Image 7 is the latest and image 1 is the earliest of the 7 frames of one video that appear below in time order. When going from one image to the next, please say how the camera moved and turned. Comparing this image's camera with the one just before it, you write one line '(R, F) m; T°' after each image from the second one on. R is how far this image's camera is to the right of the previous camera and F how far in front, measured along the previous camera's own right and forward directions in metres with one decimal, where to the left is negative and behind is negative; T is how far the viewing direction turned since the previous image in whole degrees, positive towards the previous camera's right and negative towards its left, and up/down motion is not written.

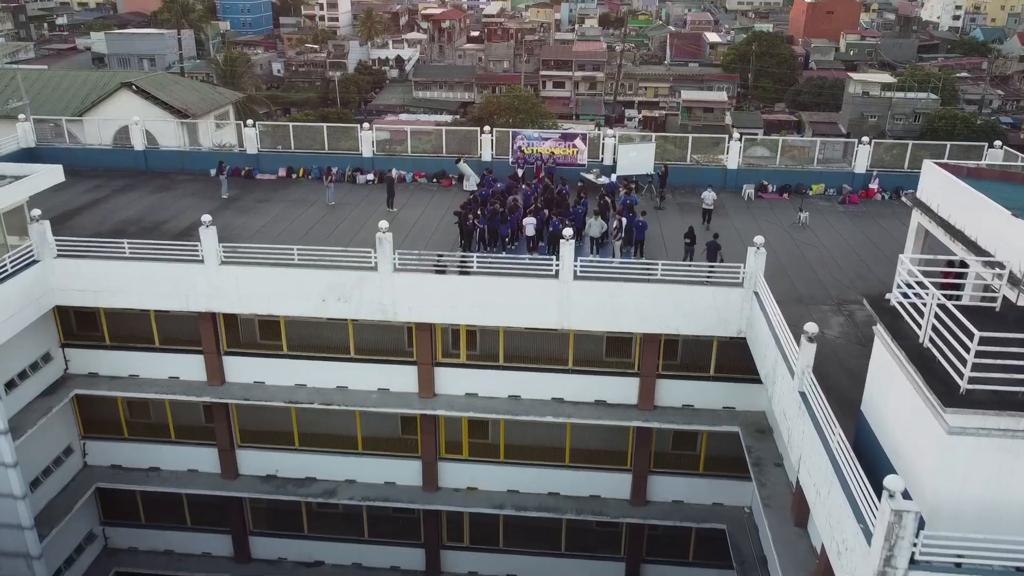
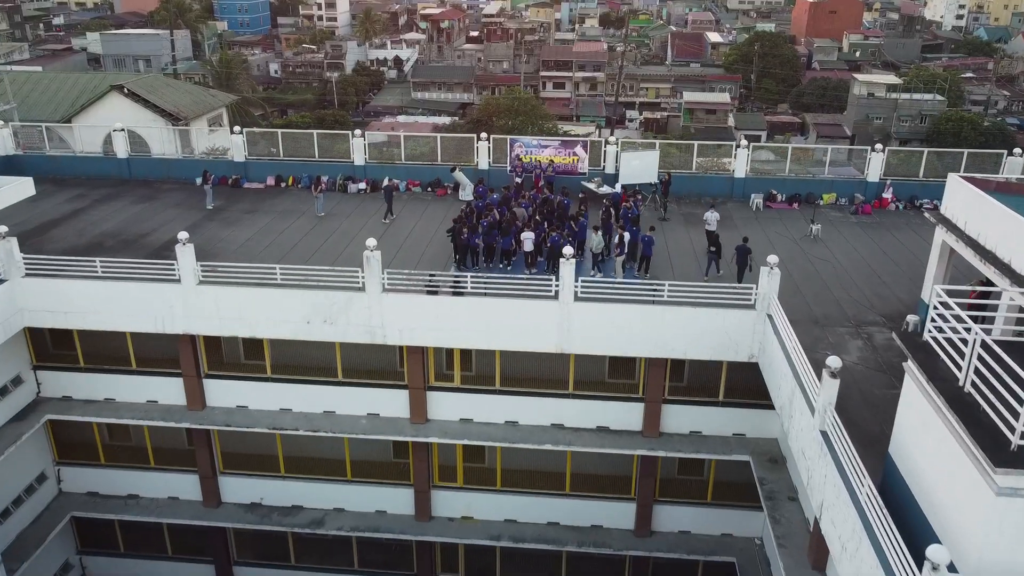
(+0.1, +0.9) m; 0°
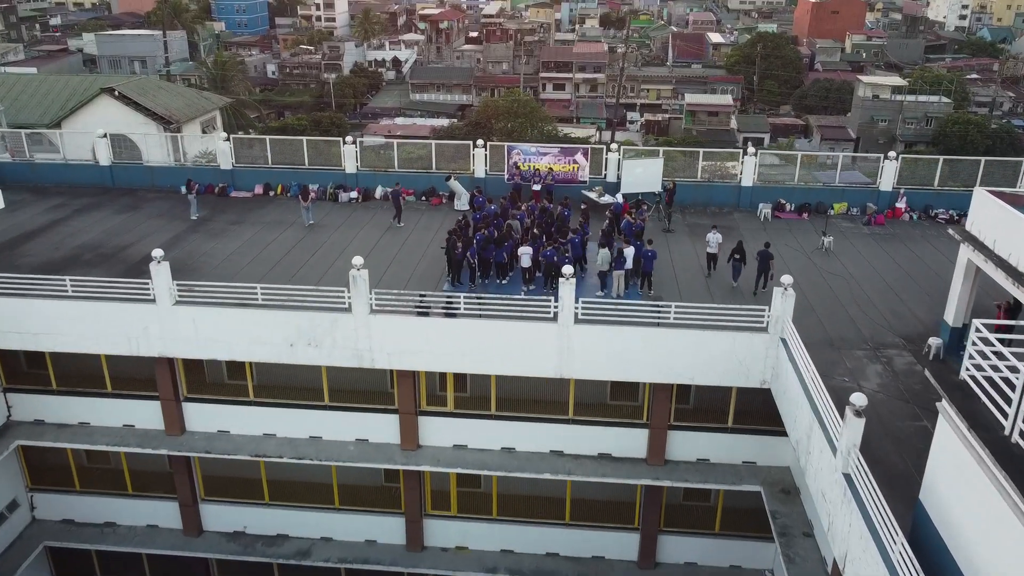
(+0.1, +0.9) m; 0°
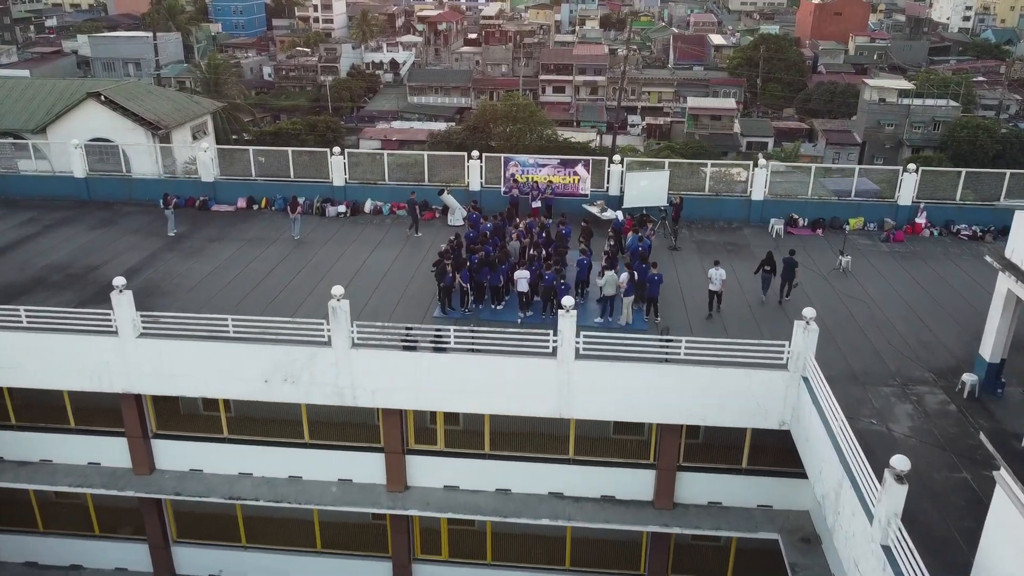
(+0.1, +1.2) m; 0°
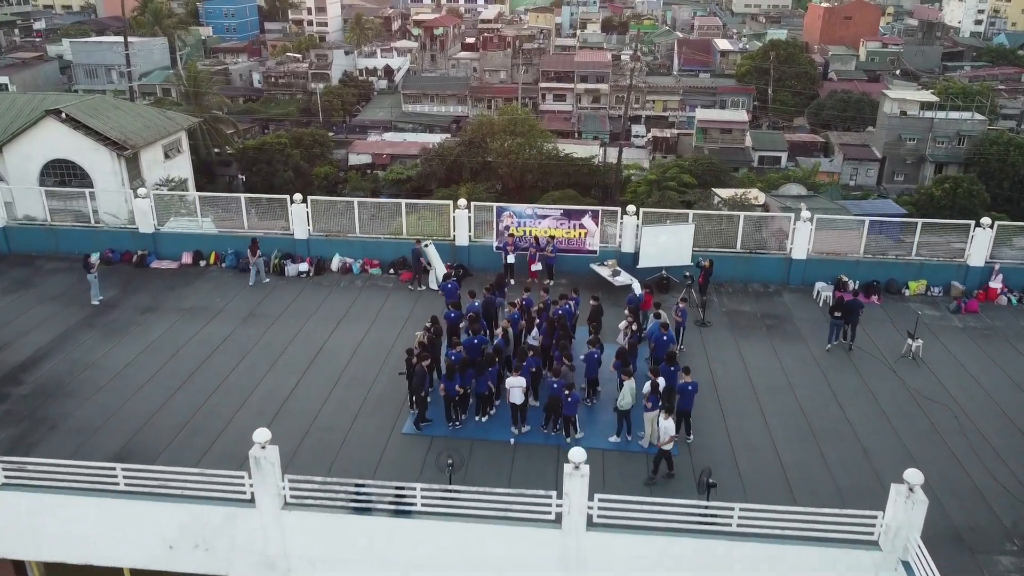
(+0.1, +3.2) m; 0°
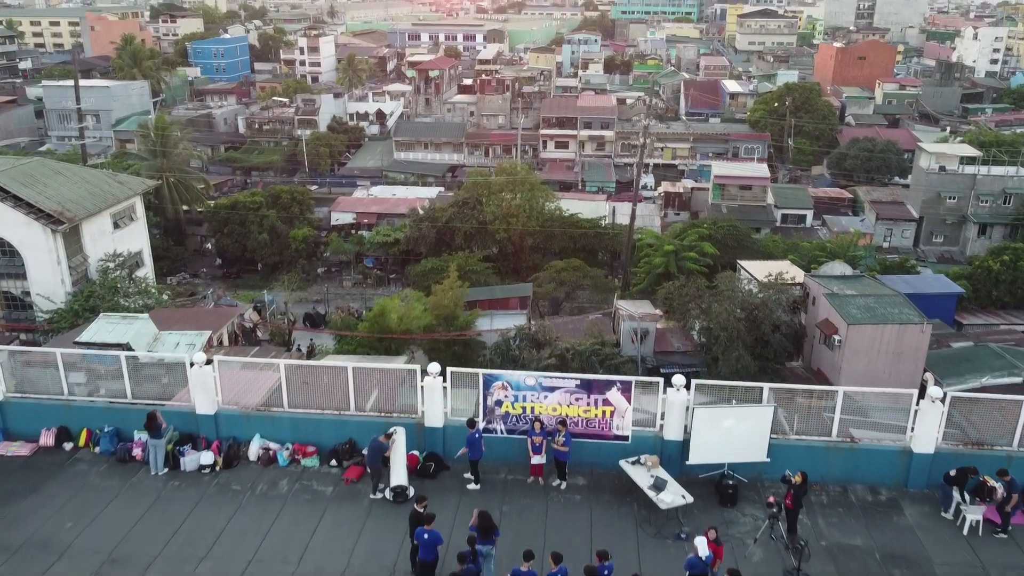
(+0.1, +5.1) m; 0°
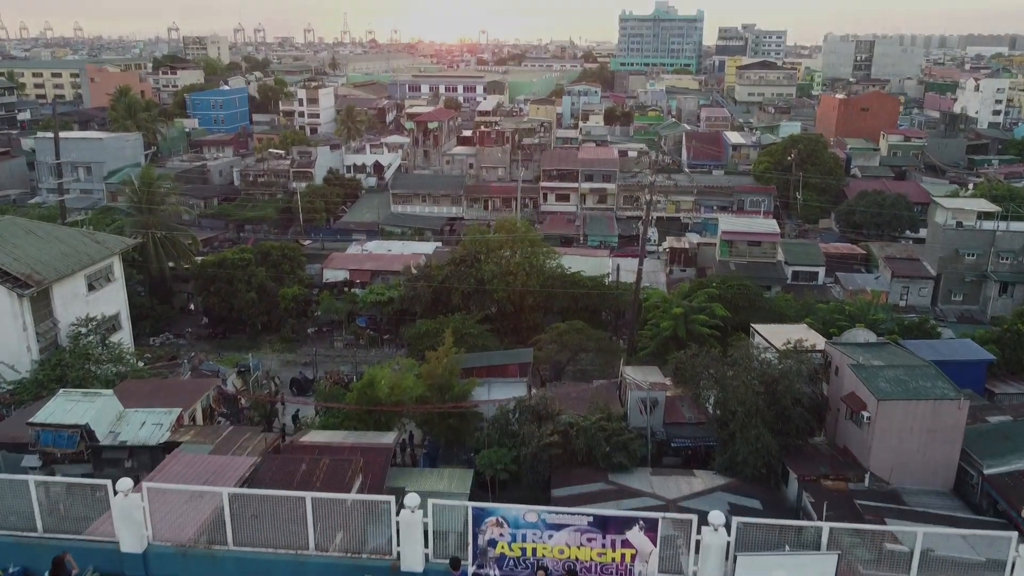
(0.0, +2.1) m; 0°
